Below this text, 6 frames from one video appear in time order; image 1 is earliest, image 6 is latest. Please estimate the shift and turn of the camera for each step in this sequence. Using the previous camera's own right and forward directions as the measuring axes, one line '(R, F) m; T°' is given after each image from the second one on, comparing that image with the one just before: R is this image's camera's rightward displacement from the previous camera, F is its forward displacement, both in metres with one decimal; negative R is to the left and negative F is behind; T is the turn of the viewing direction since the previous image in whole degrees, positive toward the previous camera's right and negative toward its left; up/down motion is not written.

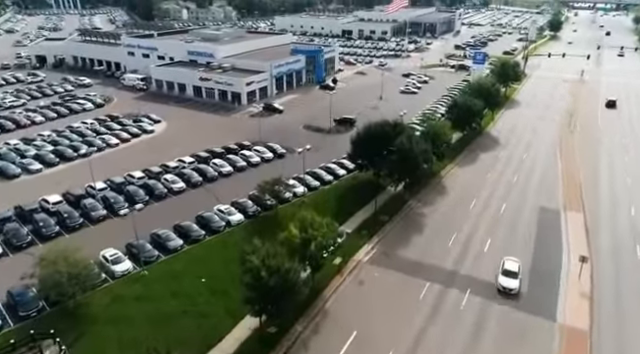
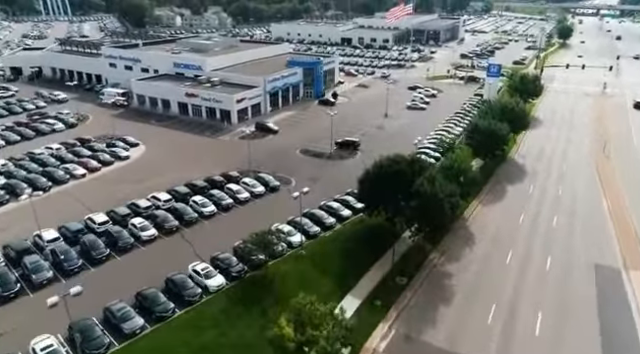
(-0.2, +7.2) m; 0°
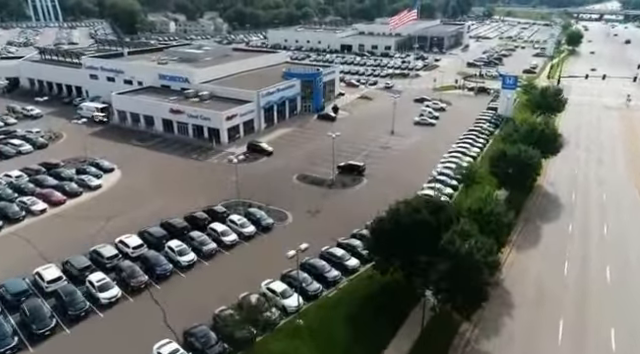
(-0.1, +6.4) m; 0°
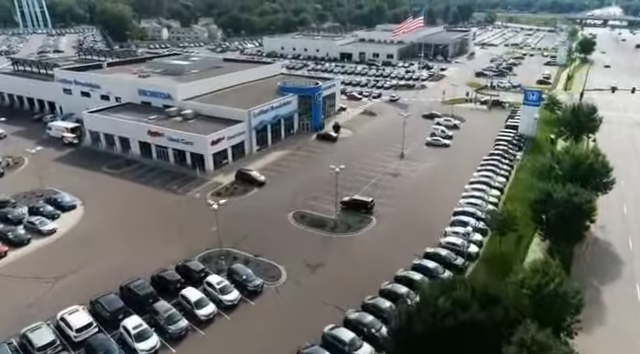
(-0.2, +7.4) m; 0°
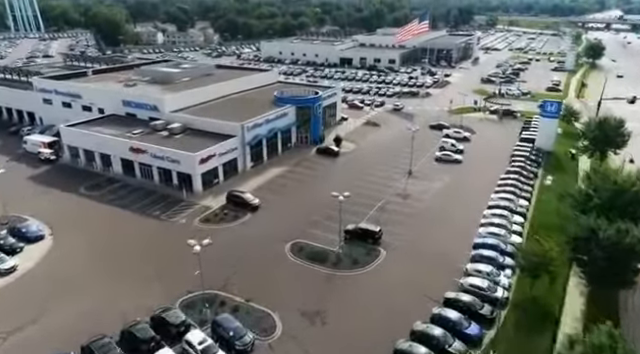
(-0.2, +4.7) m; 0°
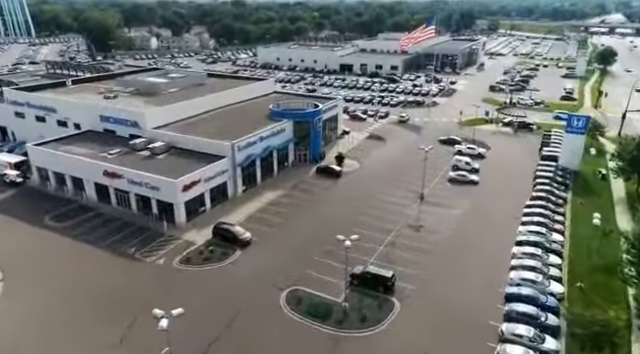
(-0.2, +5.5) m; 0°
